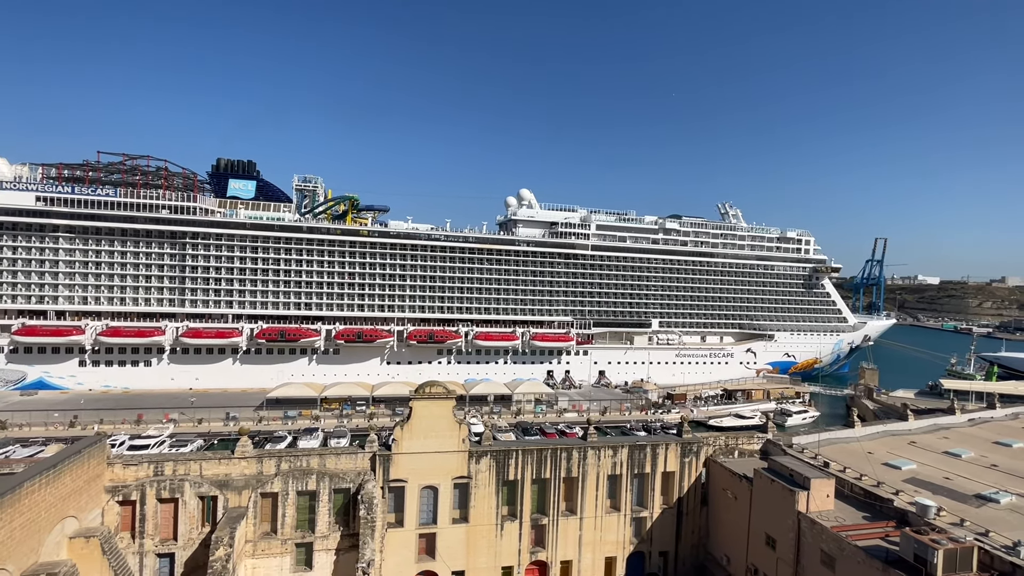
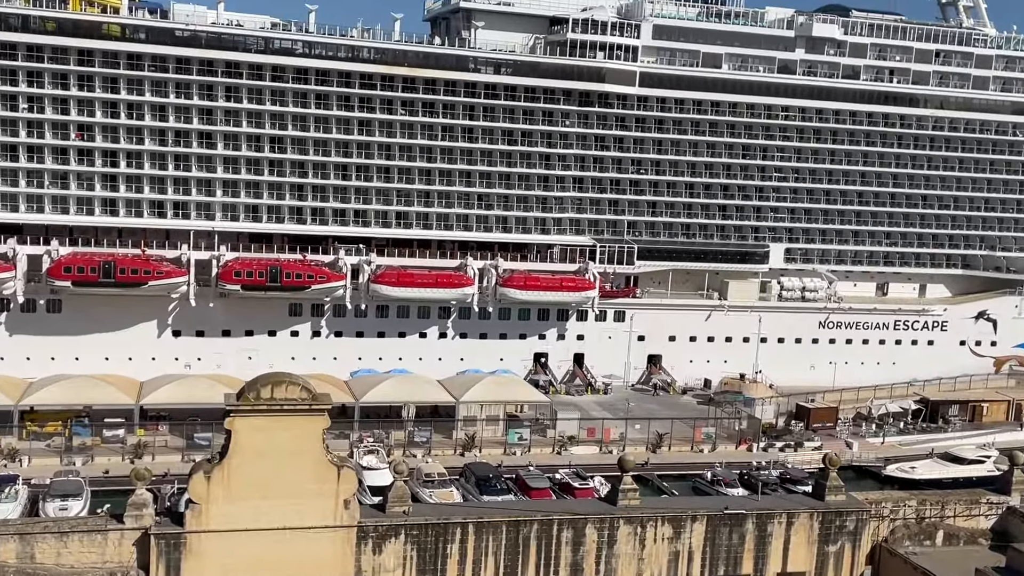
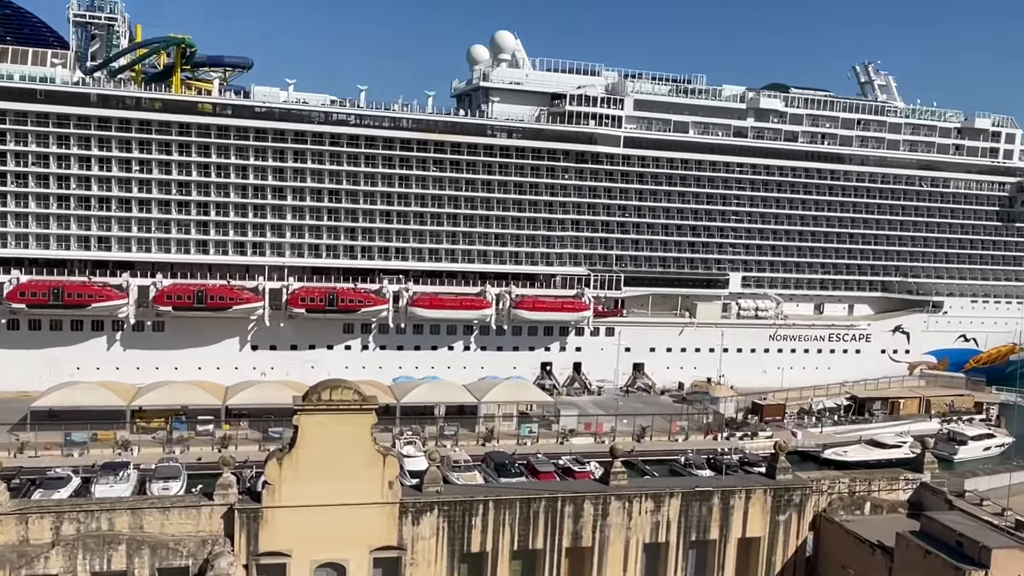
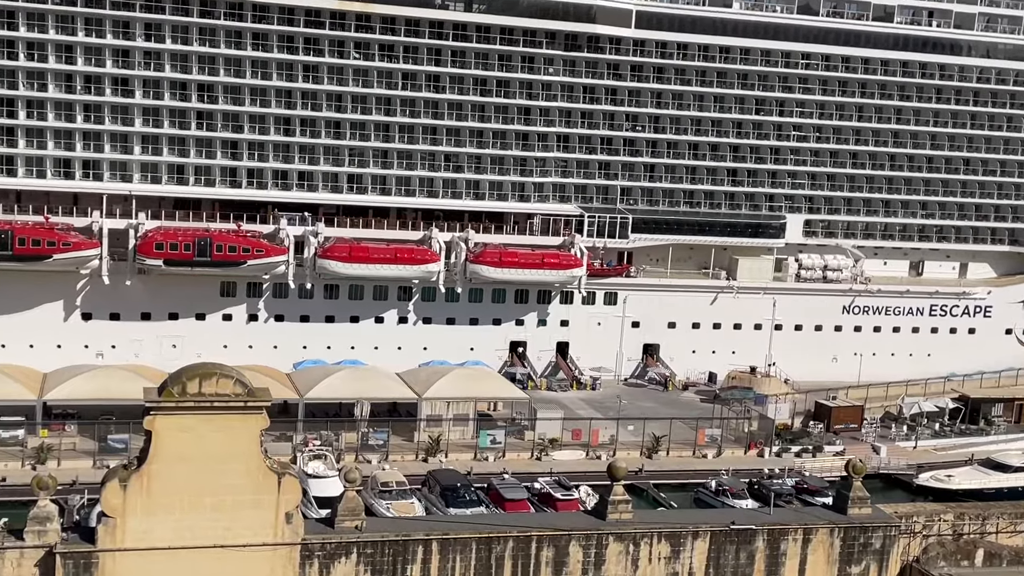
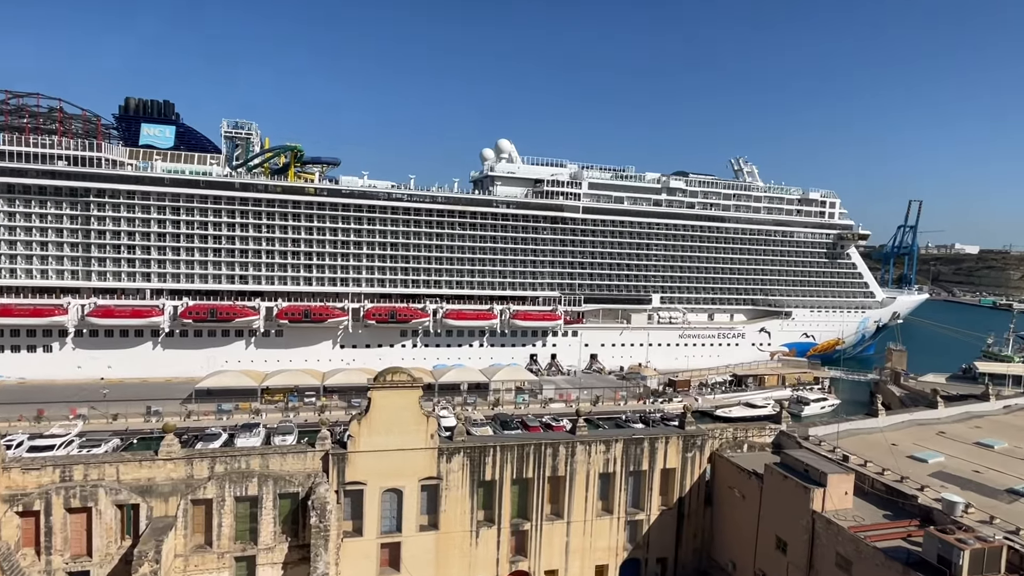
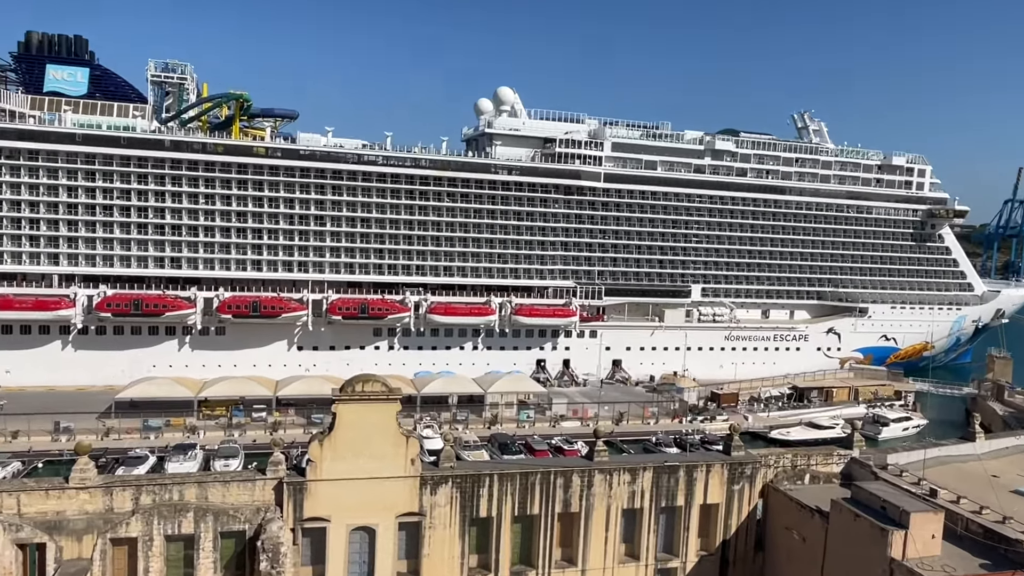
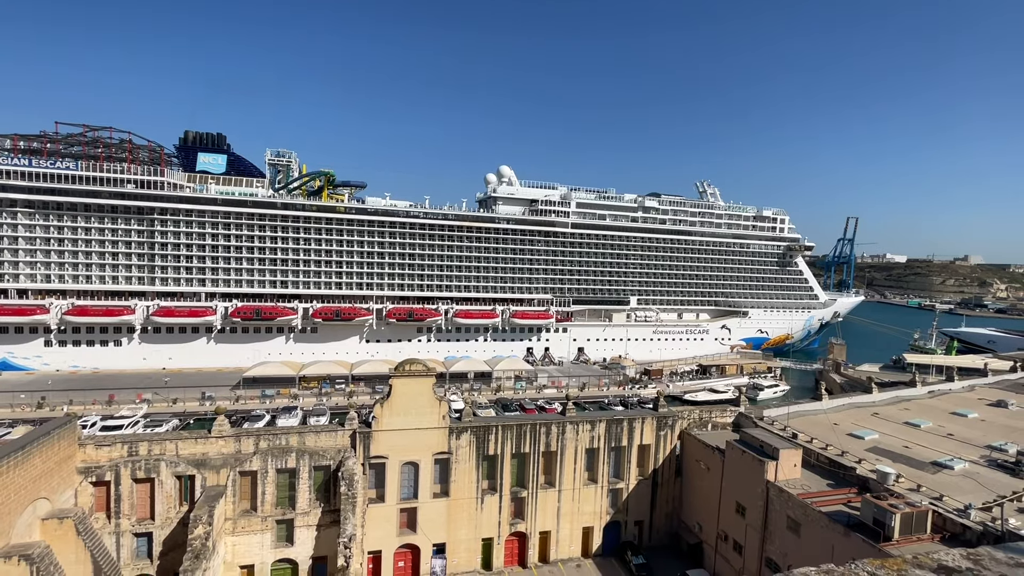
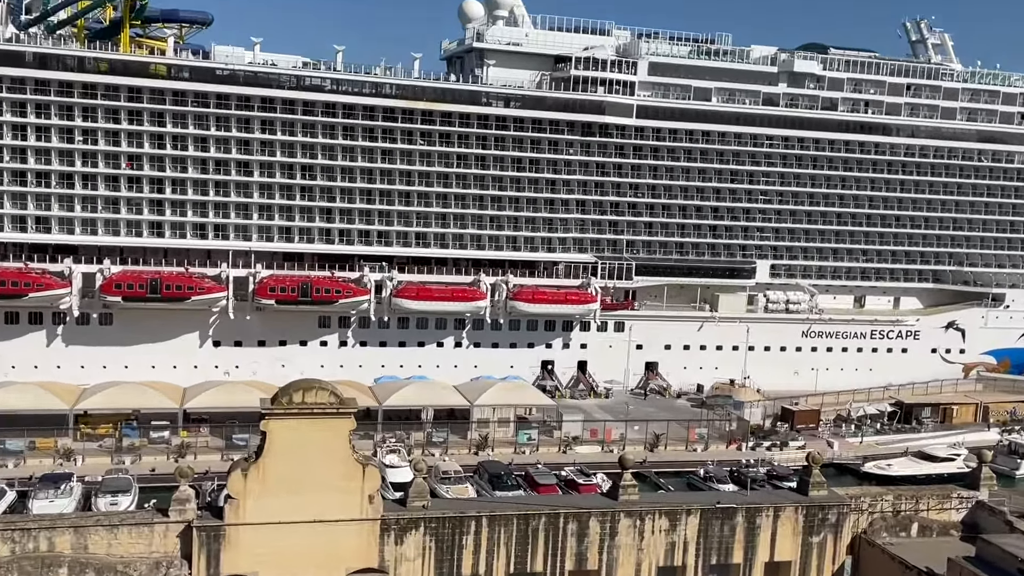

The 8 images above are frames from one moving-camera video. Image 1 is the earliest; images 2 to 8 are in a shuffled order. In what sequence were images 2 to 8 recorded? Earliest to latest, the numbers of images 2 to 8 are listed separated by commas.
7, 5, 6, 3, 8, 2, 4
